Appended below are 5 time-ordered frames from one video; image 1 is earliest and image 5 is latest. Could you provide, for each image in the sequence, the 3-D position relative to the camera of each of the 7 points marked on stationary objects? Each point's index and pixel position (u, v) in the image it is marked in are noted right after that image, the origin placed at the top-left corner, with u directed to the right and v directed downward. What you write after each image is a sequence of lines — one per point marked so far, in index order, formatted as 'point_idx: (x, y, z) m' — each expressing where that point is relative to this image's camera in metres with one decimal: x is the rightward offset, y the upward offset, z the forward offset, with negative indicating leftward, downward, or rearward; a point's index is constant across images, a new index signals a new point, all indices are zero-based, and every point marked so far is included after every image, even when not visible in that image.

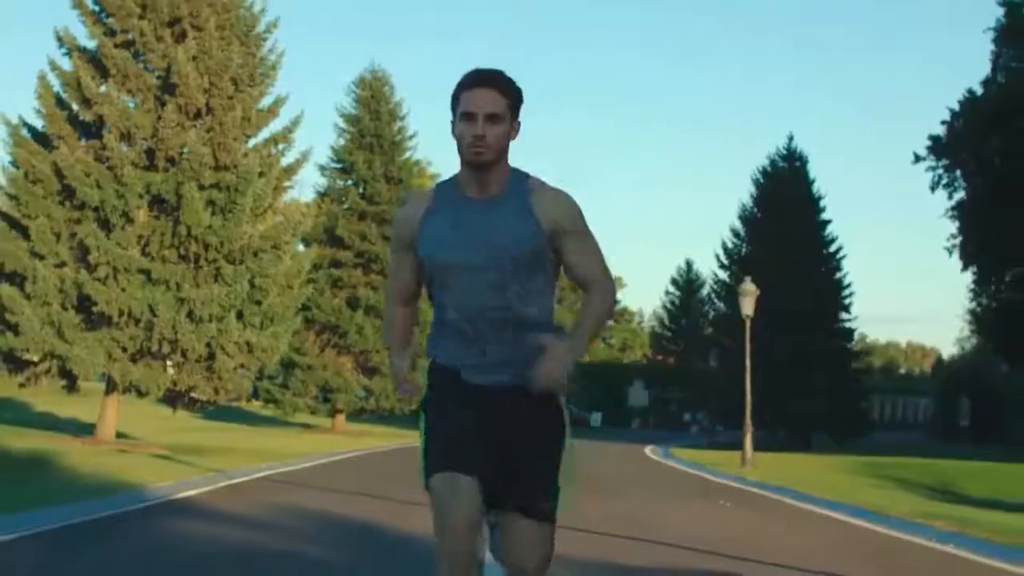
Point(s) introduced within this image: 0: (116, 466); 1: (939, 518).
0: (-5.2, -2.4, +19.8) m
1: (+5.6, -3.0, +19.3) m
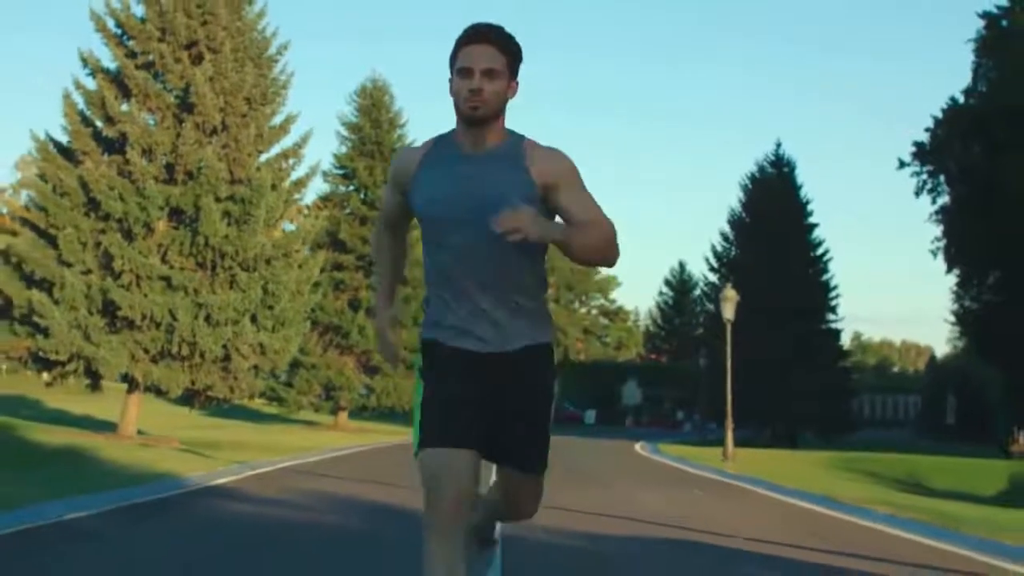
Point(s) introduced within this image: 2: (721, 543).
0: (-5.3, -2.5, +21.6) m
1: (+5.6, -3.1, +21.1) m
2: (+2.1, -2.4, +14.2) m
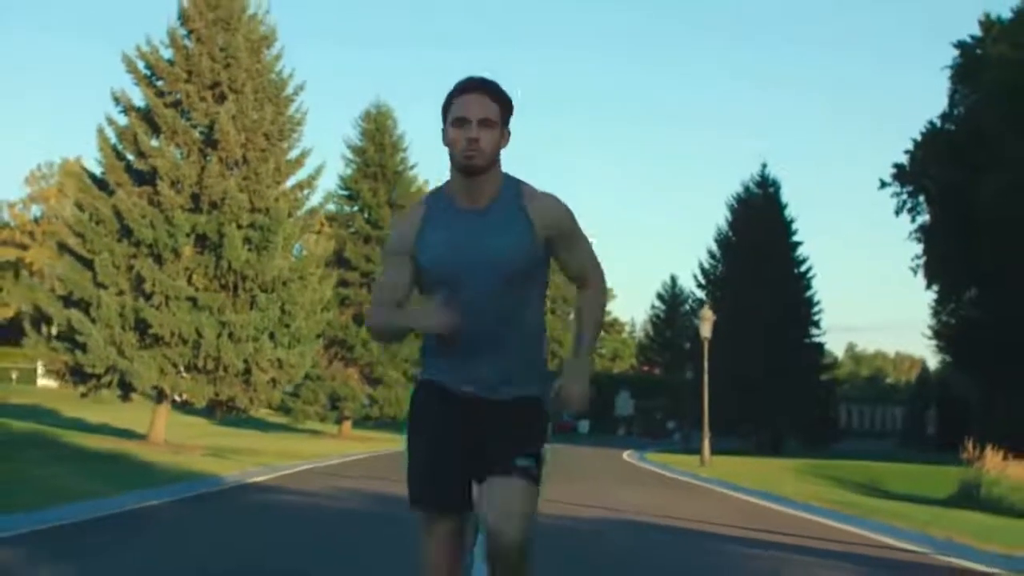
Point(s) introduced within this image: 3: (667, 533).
0: (-5.4, -2.9, +24.1) m
1: (+5.5, -3.5, +23.7) m
2: (+2.1, -2.7, +16.7) m
3: (+1.7, -2.6, +15.9) m
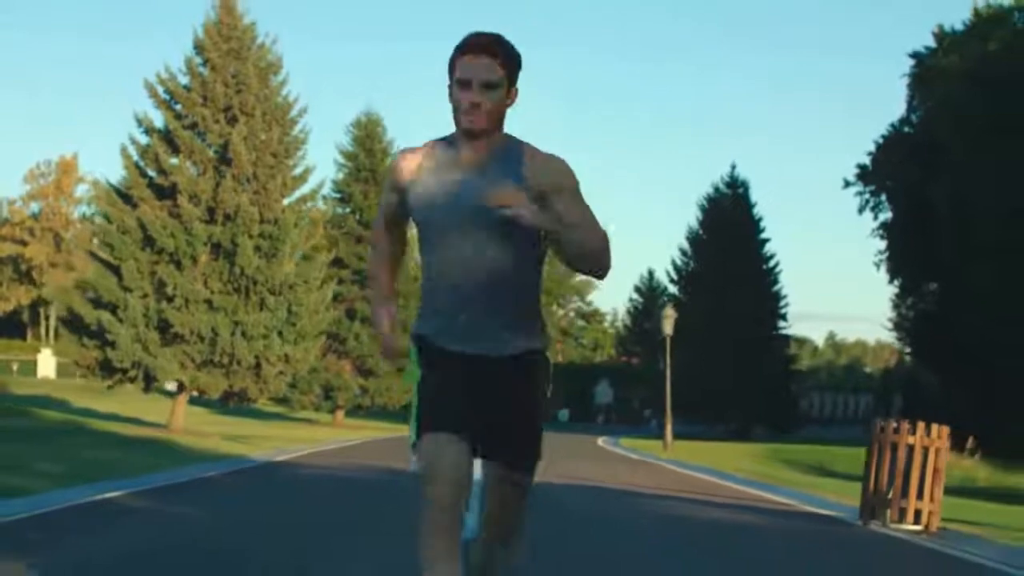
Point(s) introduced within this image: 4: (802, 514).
0: (-5.7, -3.0, +27.6) m
1: (+5.1, -3.6, +27.2) m
2: (+1.8, -2.8, +20.2) m
3: (+1.5, -2.8, +19.4) m
4: (+3.5, -2.7, +17.7) m
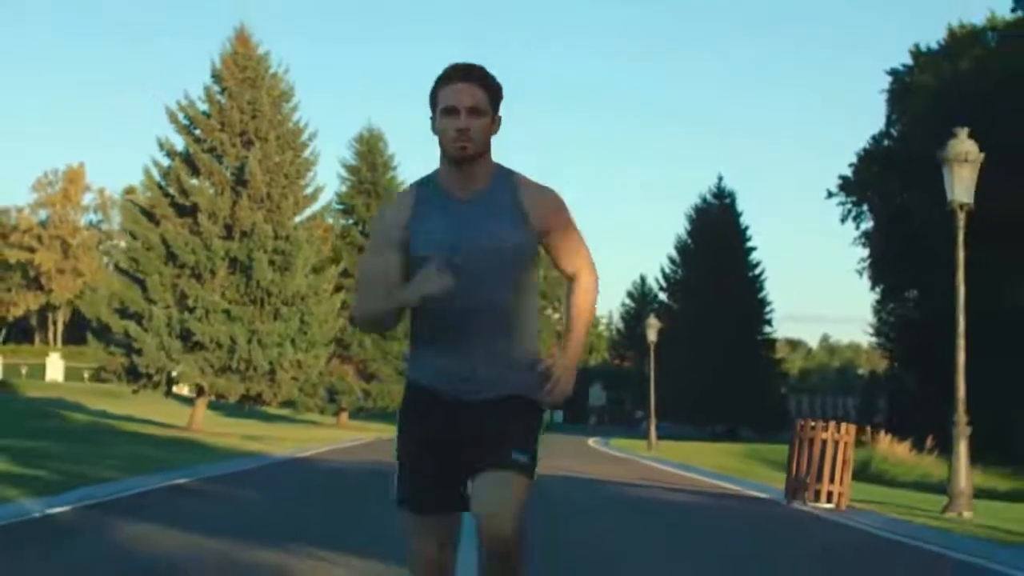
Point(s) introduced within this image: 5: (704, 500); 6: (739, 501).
0: (-5.8, -3.2, +30.2) m
1: (+5.0, -3.8, +29.9) m
2: (+1.7, -3.1, +22.9) m
3: (+1.4, -3.0, +22.1) m
4: (+3.4, -3.0, +20.4) m
5: (+2.4, -2.8, +19.2) m
6: (+3.0, -2.8, +19.3) m
